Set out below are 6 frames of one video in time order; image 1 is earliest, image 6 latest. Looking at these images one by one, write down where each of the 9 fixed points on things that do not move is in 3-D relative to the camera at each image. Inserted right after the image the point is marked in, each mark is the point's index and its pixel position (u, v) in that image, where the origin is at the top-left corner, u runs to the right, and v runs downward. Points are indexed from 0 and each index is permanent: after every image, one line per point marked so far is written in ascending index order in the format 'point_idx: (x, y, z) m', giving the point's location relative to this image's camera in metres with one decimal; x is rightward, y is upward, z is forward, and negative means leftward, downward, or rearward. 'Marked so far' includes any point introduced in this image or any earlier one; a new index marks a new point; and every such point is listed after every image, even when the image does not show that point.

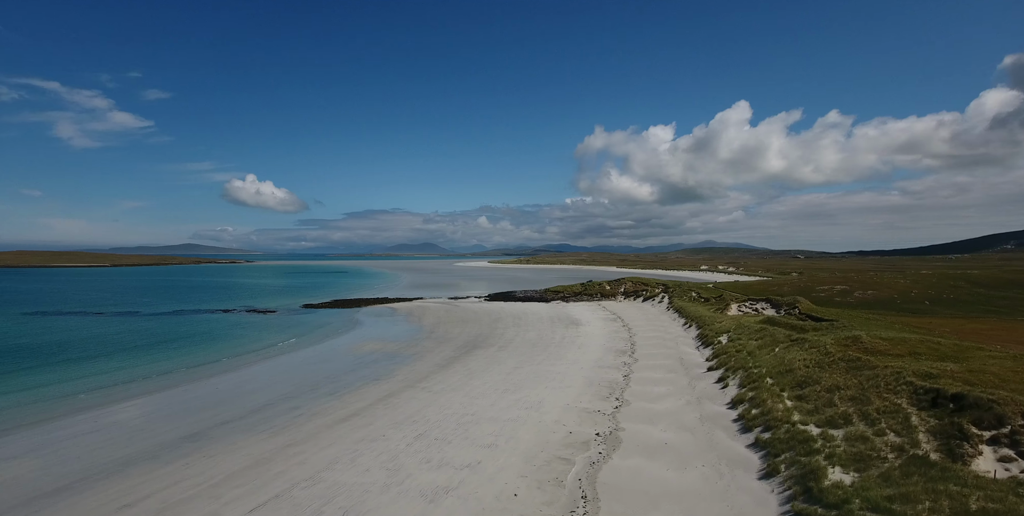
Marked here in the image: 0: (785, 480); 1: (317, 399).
0: (+3.4, -2.7, +6.0) m
1: (-5.8, -4.2, +14.3) m
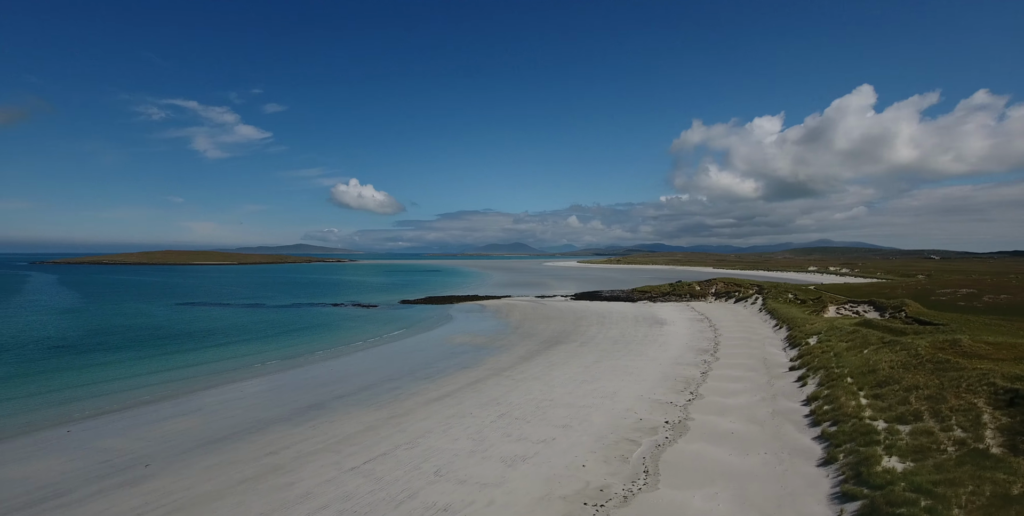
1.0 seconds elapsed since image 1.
0: (+4.2, -2.7, +6.2) m
1: (-3.2, -4.1, +16.0) m
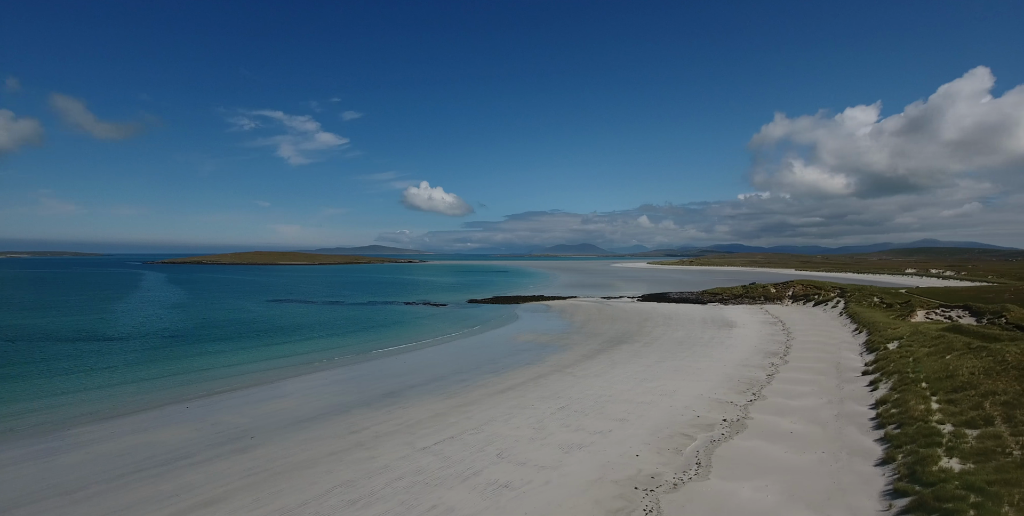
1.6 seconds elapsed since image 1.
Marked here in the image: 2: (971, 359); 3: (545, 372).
0: (+5.0, -2.7, +6.2) m
1: (-1.1, -4.1, +17.0) m
2: (+9.3, -2.0, +9.8) m
3: (+1.1, -3.9, +16.4) m
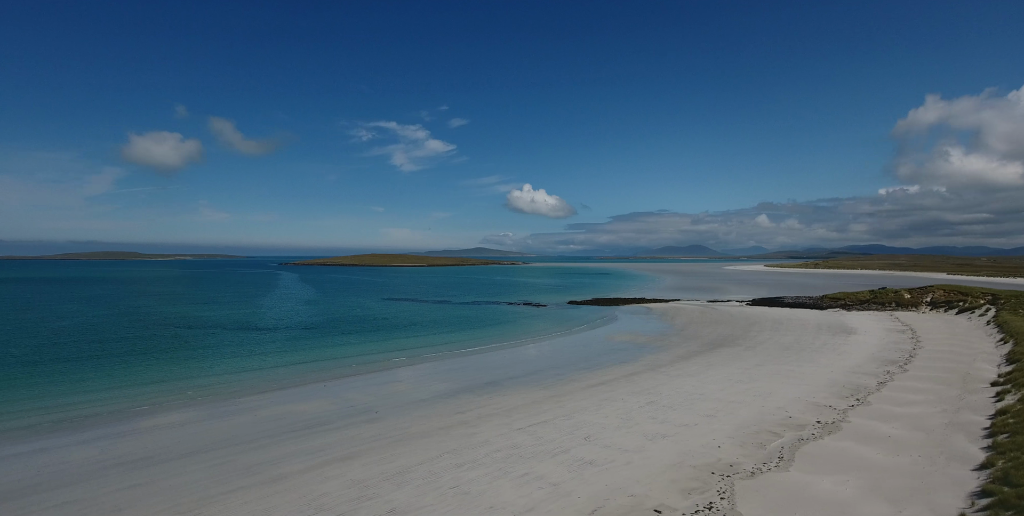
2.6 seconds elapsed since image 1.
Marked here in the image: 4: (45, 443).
0: (+6.0, -2.7, +6.0) m
1: (+2.3, -4.1, +17.8) m
2: (+11.0, -2.0, +8.6) m
3: (+4.4, -3.9, +16.8) m
4: (-13.0, -5.2, +13.4) m
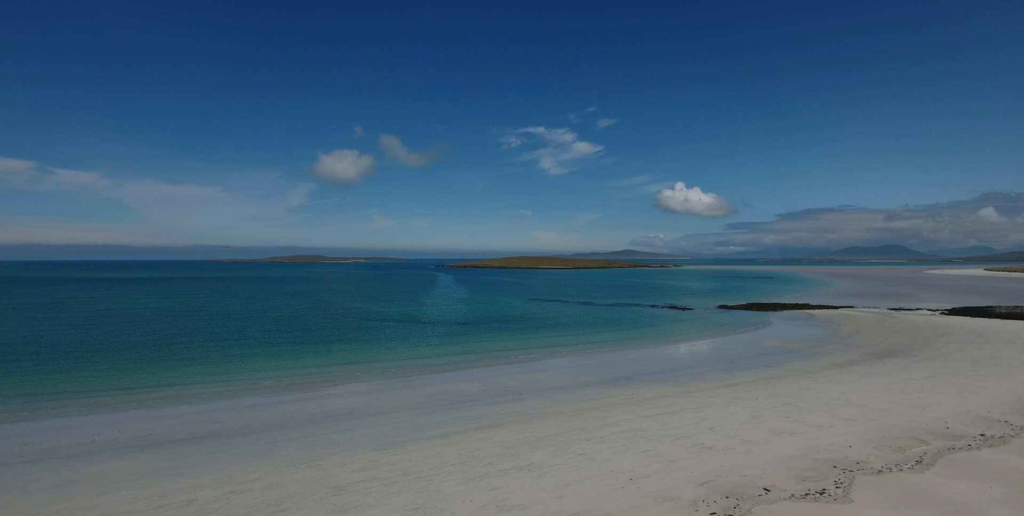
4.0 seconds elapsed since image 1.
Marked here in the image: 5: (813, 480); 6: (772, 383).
0: (+7.5, -2.6, +5.4) m
1: (+7.3, -4.2, +17.7) m
2: (+13.0, -2.0, +6.4) m
3: (+9.0, -3.9, +16.2) m
4: (-8.6, -5.3, +18.0) m
5: (+4.6, -3.4, +7.4) m
6: (+8.0, -3.9, +14.8) m
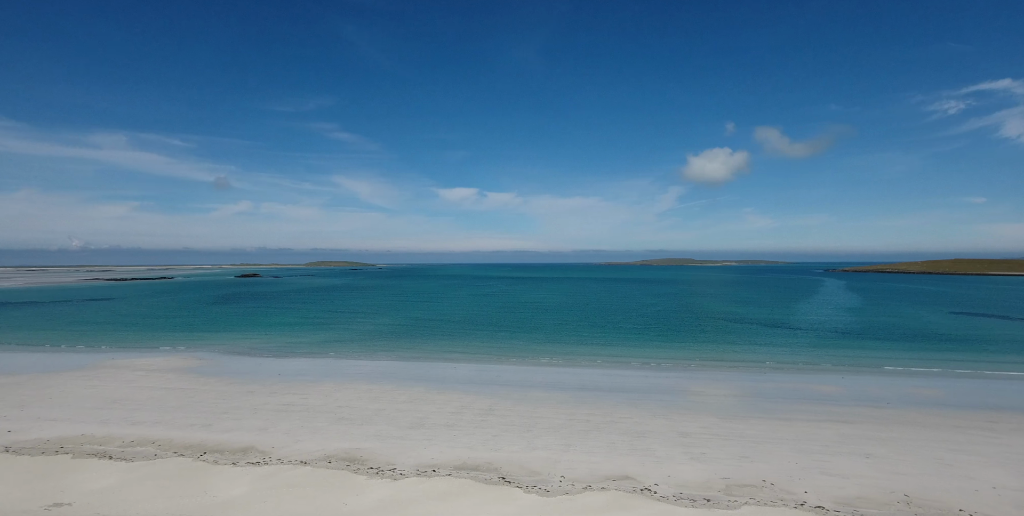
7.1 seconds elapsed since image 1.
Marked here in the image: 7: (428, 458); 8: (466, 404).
0: (+9.8, -2.4, +1.9) m
1: (+17.8, -4.1, +11.2) m
2: (+14.5, -1.8, -1.0) m
3: (+18.1, -3.8, +8.9) m
4: (+6.1, -5.2, +21.9) m
5: (+9.0, -3.3, +5.3) m
6: (+16.4, -3.7, +8.5) m
7: (-2.1, -5.0, +12.1) m
8: (-1.6, -5.1, +17.0) m
